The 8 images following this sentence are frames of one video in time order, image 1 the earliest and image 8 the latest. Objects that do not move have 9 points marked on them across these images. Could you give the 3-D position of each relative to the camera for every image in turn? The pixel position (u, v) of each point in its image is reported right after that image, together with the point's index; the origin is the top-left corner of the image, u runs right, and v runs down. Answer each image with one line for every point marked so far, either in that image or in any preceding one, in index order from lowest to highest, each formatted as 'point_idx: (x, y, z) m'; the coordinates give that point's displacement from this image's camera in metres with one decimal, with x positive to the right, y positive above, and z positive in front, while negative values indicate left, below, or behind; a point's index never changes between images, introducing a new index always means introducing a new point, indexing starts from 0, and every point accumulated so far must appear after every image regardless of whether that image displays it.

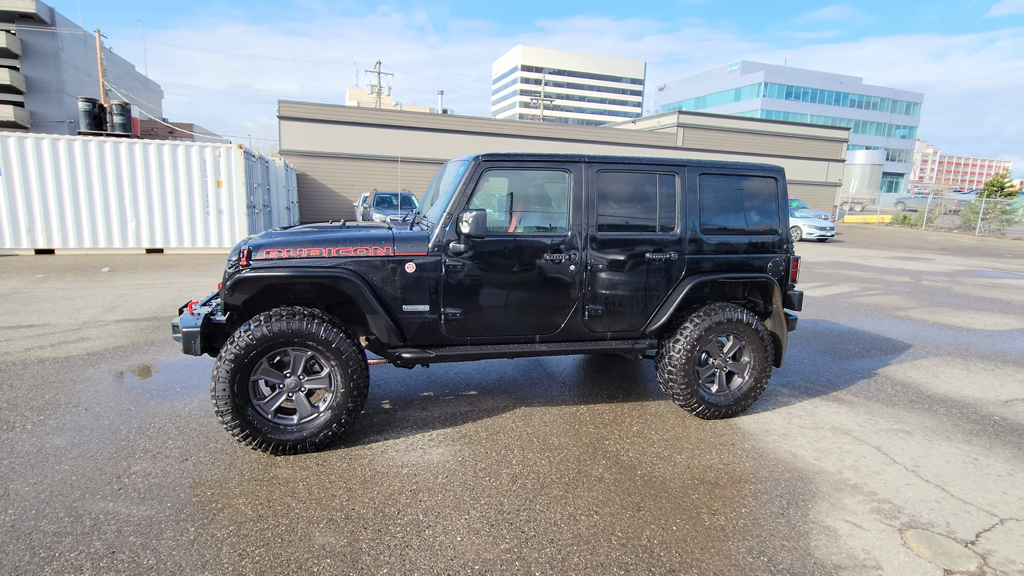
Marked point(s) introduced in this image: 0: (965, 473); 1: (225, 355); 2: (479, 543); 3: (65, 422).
0: (+3.0, -1.2, +3.5) m
1: (-1.7, -0.4, +3.2) m
2: (-0.1, -1.2, +2.6) m
3: (-3.0, -0.9, +3.7) m
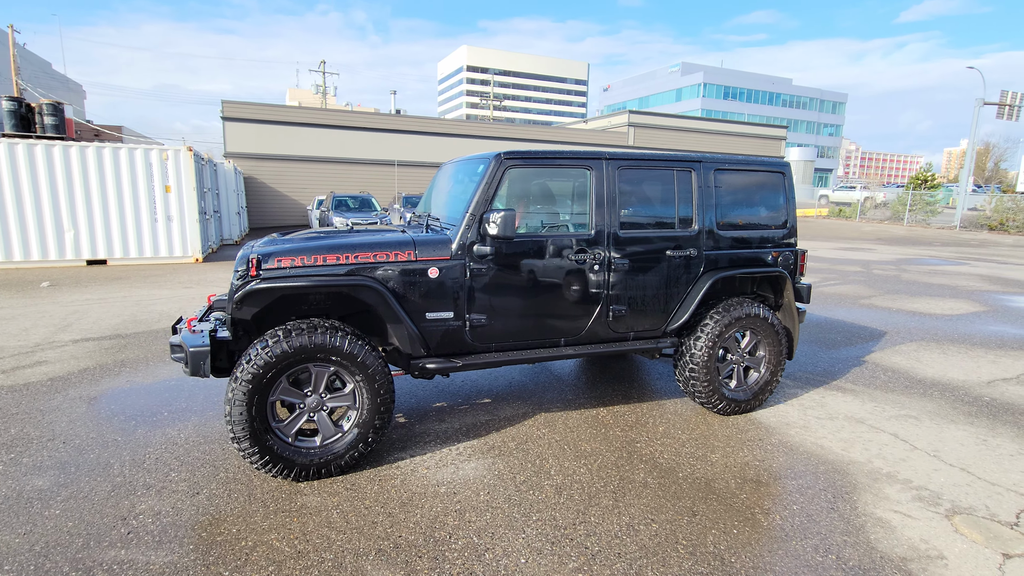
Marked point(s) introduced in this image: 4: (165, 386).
0: (+3.2, -1.1, +3.7) m
1: (-1.4, -0.5, +2.9) m
2: (+0.2, -1.3, +2.5) m
3: (-2.8, -1.0, +3.2) m
4: (-2.9, -0.8, +4.5) m
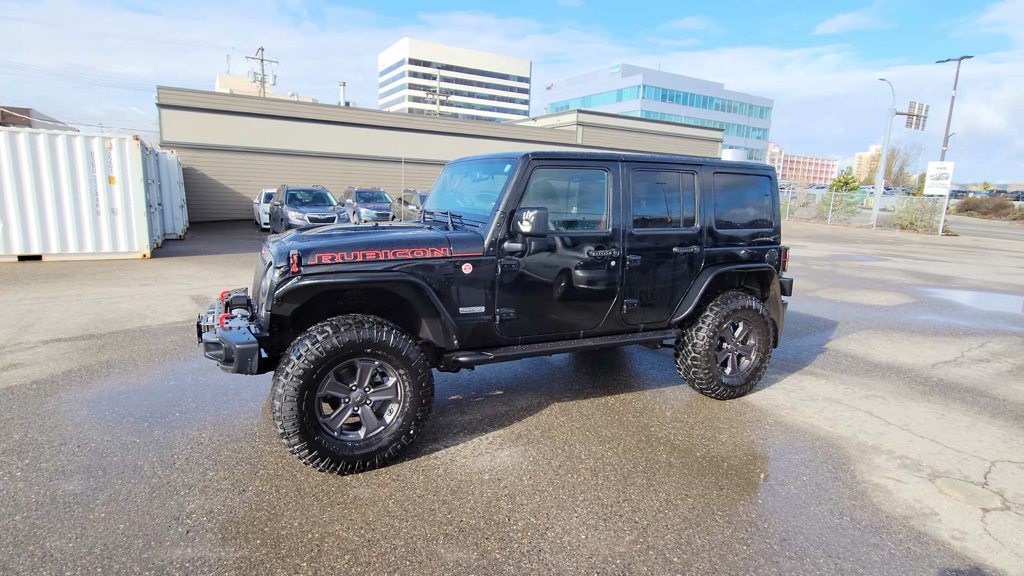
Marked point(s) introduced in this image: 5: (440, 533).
0: (+3.3, -1.1, +4.2) m
1: (-1.2, -0.5, +2.9) m
2: (+0.5, -1.2, +2.7) m
3: (-2.6, -1.0, +3.1) m
4: (-2.8, -0.8, +4.3) m
5: (-0.4, -1.2, +2.6) m
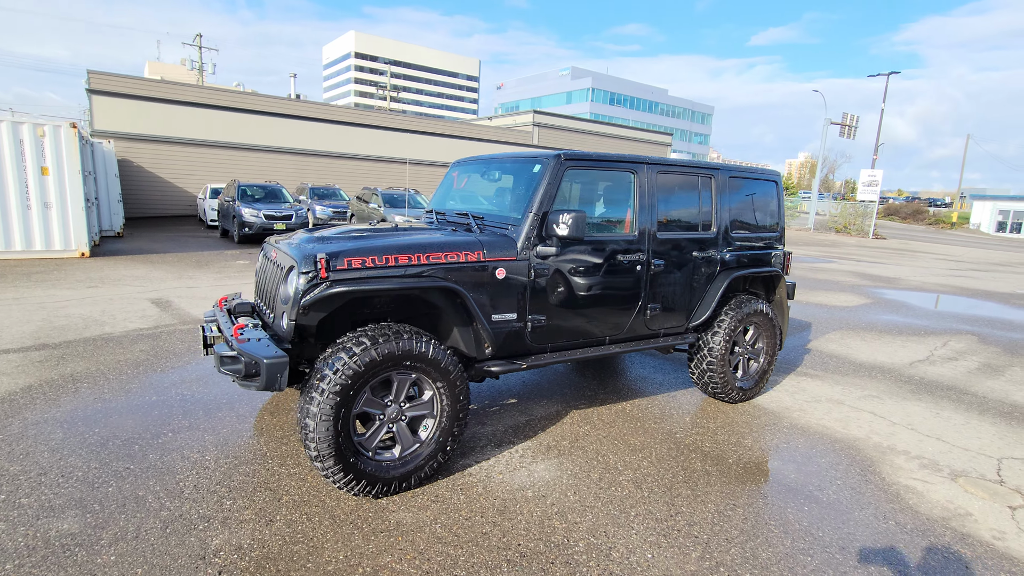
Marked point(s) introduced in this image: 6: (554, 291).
0: (+3.5, -1.1, +4.3) m
1: (-0.9, -0.5, +2.6) m
2: (+0.8, -1.3, +2.6) m
3: (-2.3, -1.0, +2.7) m
4: (-2.6, -0.8, +3.9) m
5: (0.0, -1.2, +2.5) m
6: (+0.1, 0.0, +3.5) m
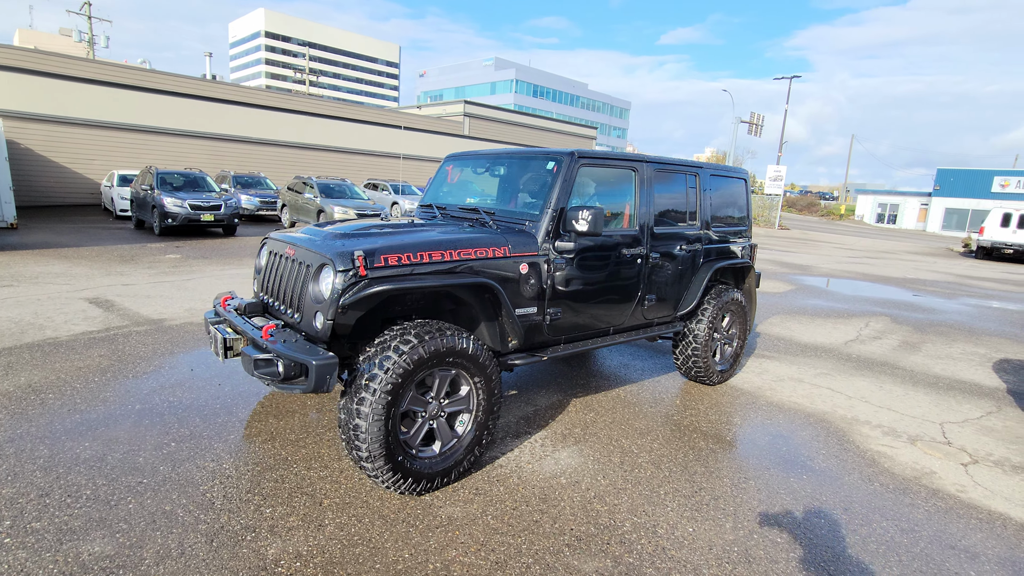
0: (+3.4, -1.0, +4.9) m
1: (-0.6, -0.5, +2.6) m
2: (+1.0, -1.2, +2.8) m
3: (-2.0, -1.1, +2.5) m
4: (-2.5, -0.8, +3.6) m
5: (+0.2, -1.2, +2.6) m
6: (+0.2, 0.0, +3.6) m
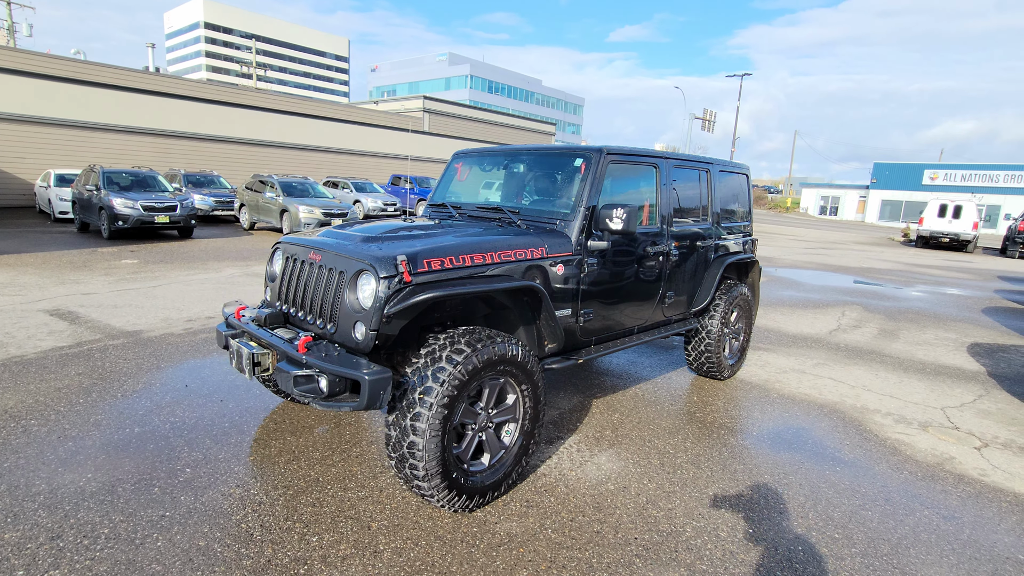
0: (+3.5, -0.9, +5.1) m
1: (-0.4, -0.5, +2.4) m
2: (+1.3, -1.2, +2.8) m
3: (-1.7, -1.1, +2.2) m
4: (-2.3, -0.9, +3.3) m
5: (+0.5, -1.2, +2.5) m
6: (+0.4, 0.0, +3.5) m
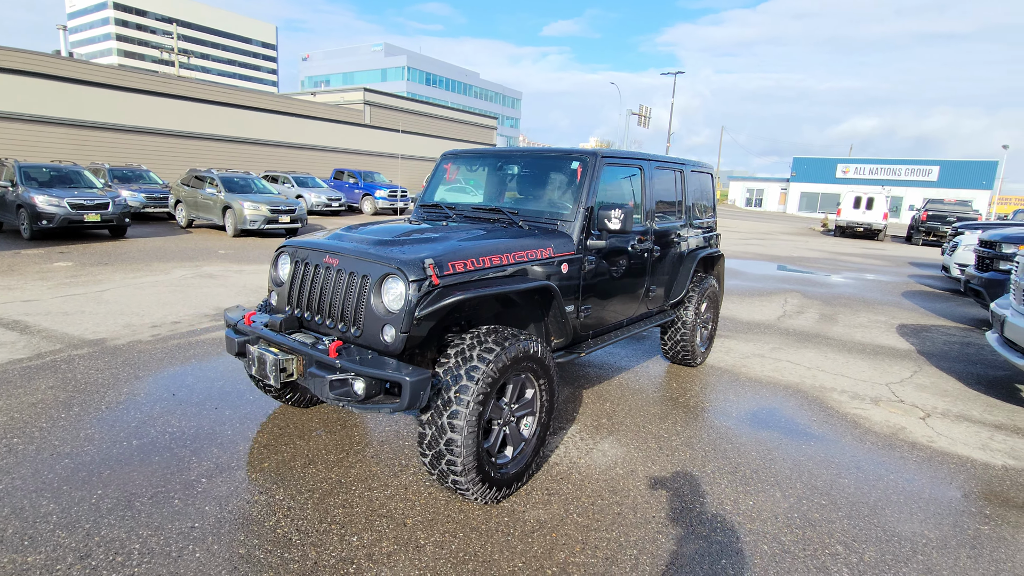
0: (+3.4, -0.8, +5.6) m
1: (-0.2, -0.5, +2.5) m
2: (+1.4, -1.2, +3.0) m
3: (-1.5, -1.2, +2.2) m
4: (-2.2, -0.9, +3.2) m
5: (+0.7, -1.2, +2.7) m
6: (+0.5, 0.0, +3.6) m
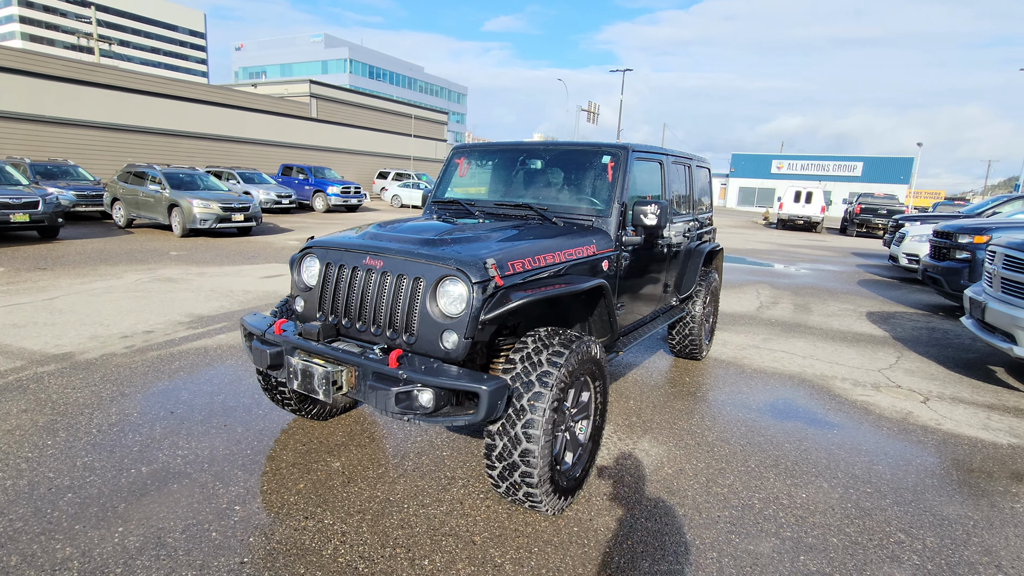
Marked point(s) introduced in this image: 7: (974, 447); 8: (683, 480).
0: (+3.4, -0.7, +5.8) m
1: (+0.1, -0.5, +2.4) m
2: (+1.7, -1.2, +3.1) m
3: (-1.1, -1.2, +1.9) m
4: (-1.9, -1.0, +2.8) m
5: (+1.0, -1.2, +2.6) m
6: (+0.7, +0.1, +3.6) m
7: (+3.2, -1.1, +3.8) m
8: (+1.0, -1.1, +3.1) m
